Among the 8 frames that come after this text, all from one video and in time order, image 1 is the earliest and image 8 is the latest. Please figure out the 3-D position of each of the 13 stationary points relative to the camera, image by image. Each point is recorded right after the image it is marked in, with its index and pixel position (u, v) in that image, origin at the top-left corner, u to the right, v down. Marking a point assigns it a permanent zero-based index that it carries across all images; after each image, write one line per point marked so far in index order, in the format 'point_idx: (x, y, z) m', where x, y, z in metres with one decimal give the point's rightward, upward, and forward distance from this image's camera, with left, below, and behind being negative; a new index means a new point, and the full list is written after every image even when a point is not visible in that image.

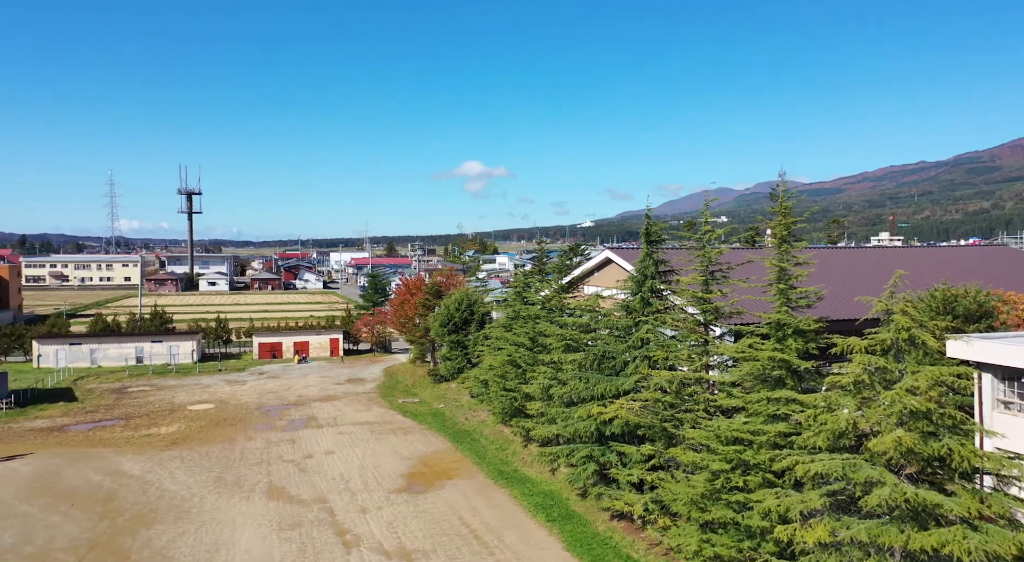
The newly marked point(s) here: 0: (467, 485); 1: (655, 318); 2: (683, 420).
0: (-1.1, -5.1, +15.7) m
1: (+3.0, -0.7, +12.7) m
2: (+3.2, -2.5, +11.5) m
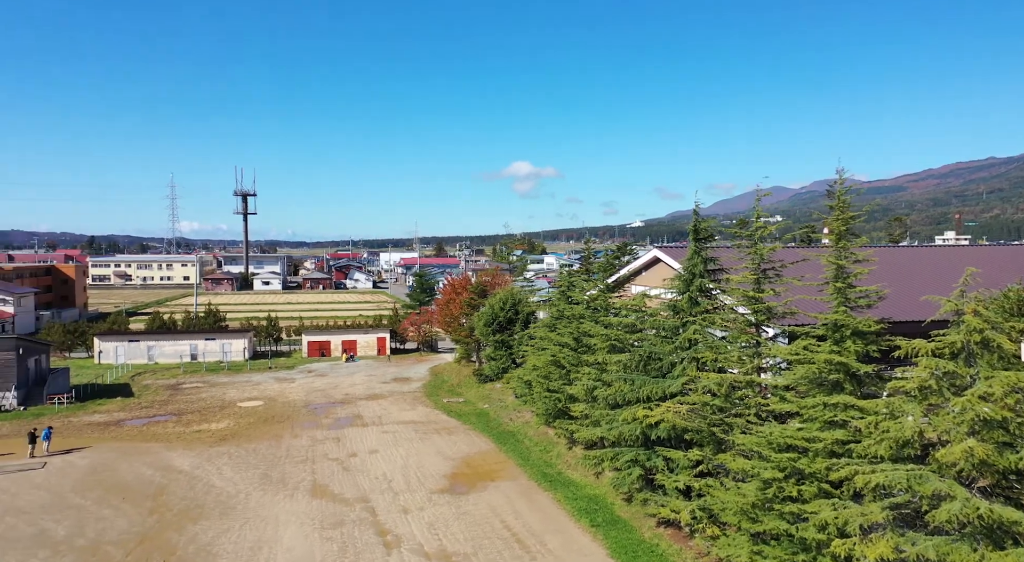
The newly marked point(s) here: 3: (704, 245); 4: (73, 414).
0: (0.0, -5.1, +15.5) m
1: (+3.8, -0.7, +12.2) m
2: (+3.9, -2.5, +11.0) m
3: (+3.9, +0.8, +12.8) m
4: (-14.0, -4.2, +19.7) m
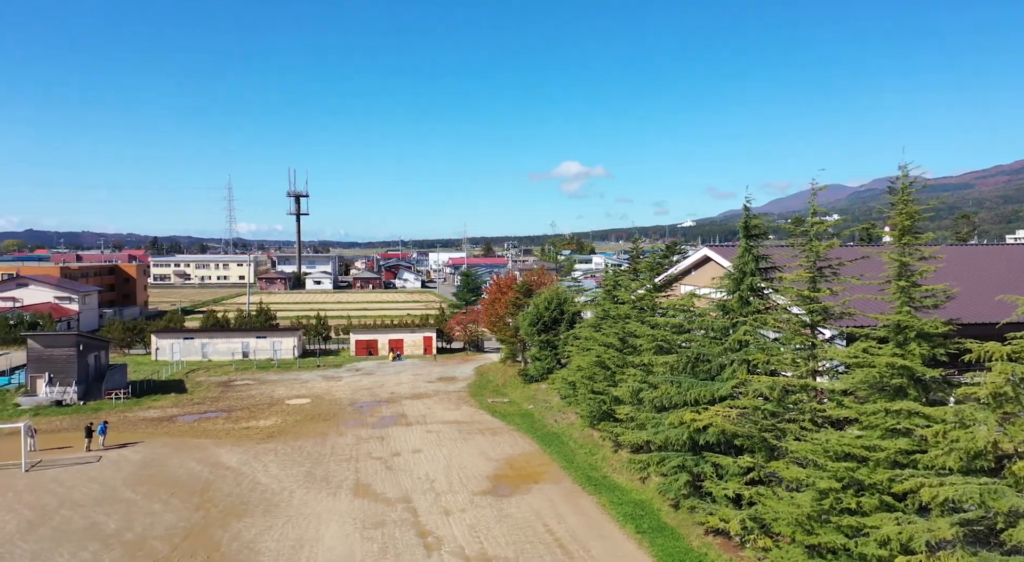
0: (+1.0, -5.1, +15.2) m
1: (+4.5, -0.7, +11.6) m
2: (+4.6, -2.5, +10.4) m
3: (+4.7, +0.8, +12.2) m
4: (-12.6, -4.2, +20.4) m
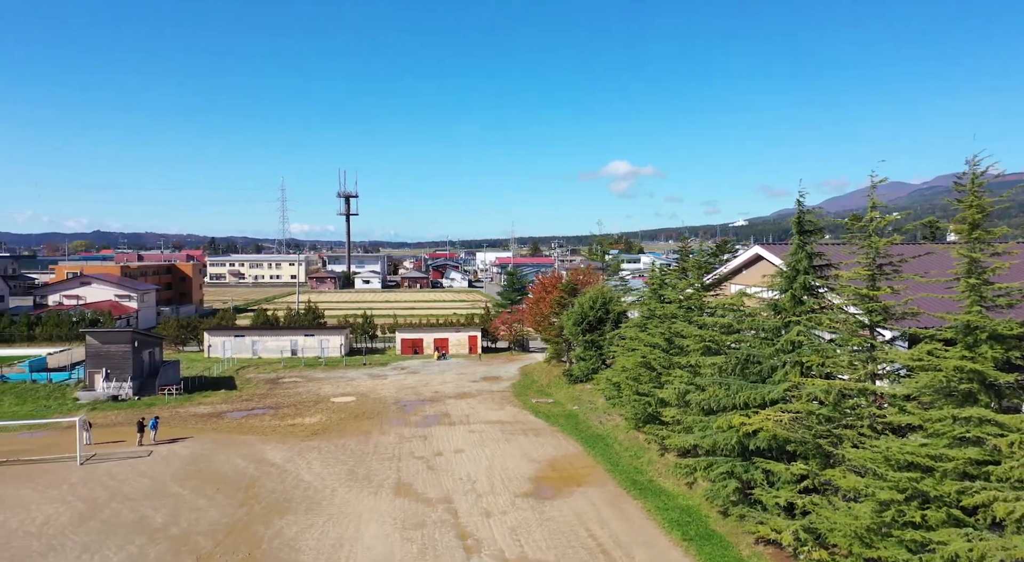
0: (+2.0, -5.0, +14.8) m
1: (+5.2, -0.7, +11.0) m
2: (+5.2, -2.5, +9.8) m
3: (+5.5, +0.8, +11.5) m
4: (-11.2, -4.2, +21.1) m
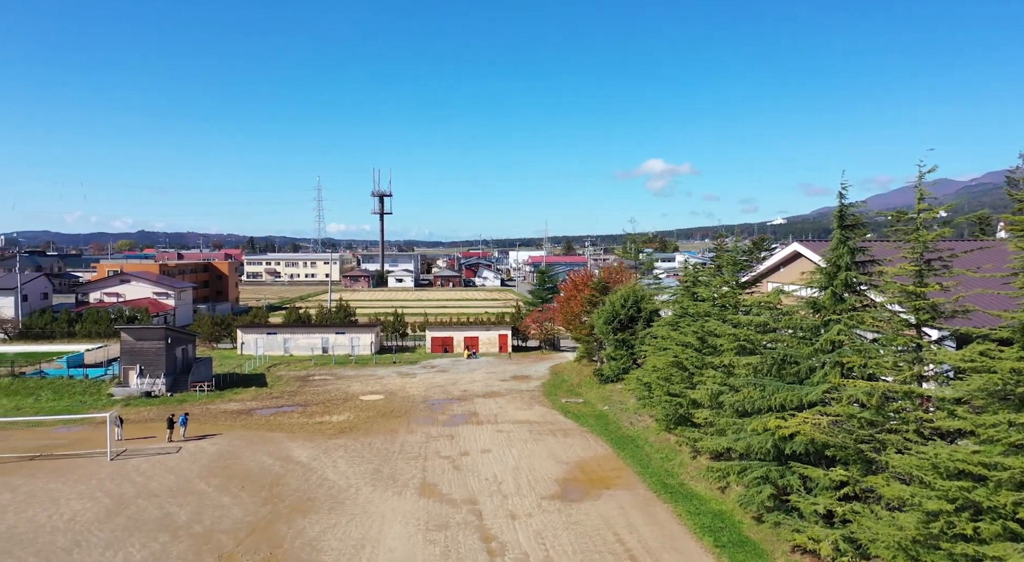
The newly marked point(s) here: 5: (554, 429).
0: (+2.6, -5.0, +14.3) m
1: (+5.6, -0.6, +10.3) m
2: (+5.5, -2.4, +9.2) m
3: (+5.9, +0.9, +10.9) m
4: (-10.2, -4.1, +21.3) m
5: (+1.3, -4.6, +19.4) m
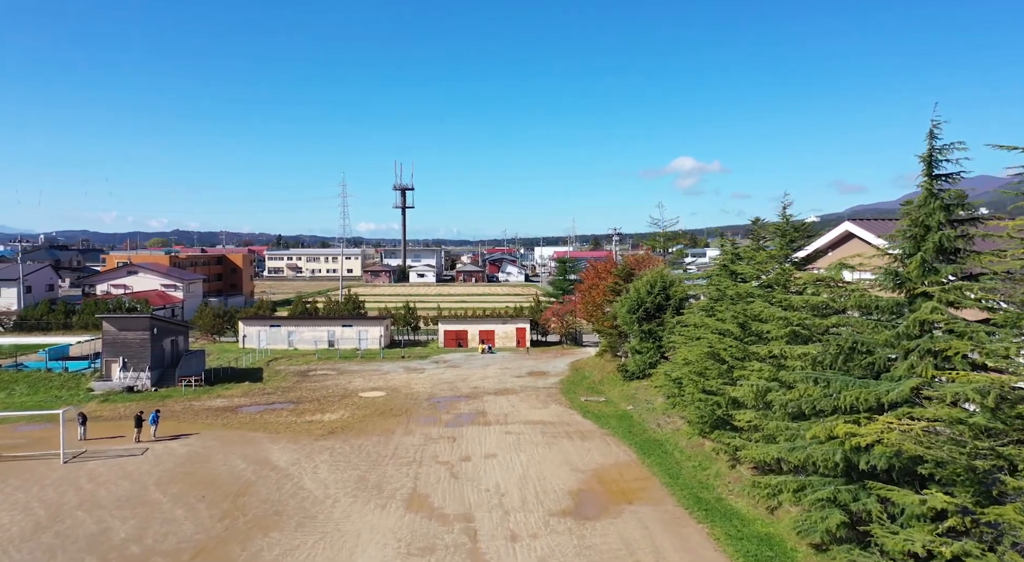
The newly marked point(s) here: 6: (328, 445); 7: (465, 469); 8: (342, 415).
0: (+2.7, -4.5, +12.0) m
1: (+5.5, -0.1, +7.9) m
2: (+5.4, -1.9, +6.7) m
3: (+5.8, +1.3, +8.4) m
4: (-9.9, -3.6, +19.5) m
5: (+1.6, -4.1, +17.1) m
6: (-4.6, -4.1, +15.5) m
7: (-1.1, -4.3, +14.2) m
8: (-5.0, -3.9, +18.3) m
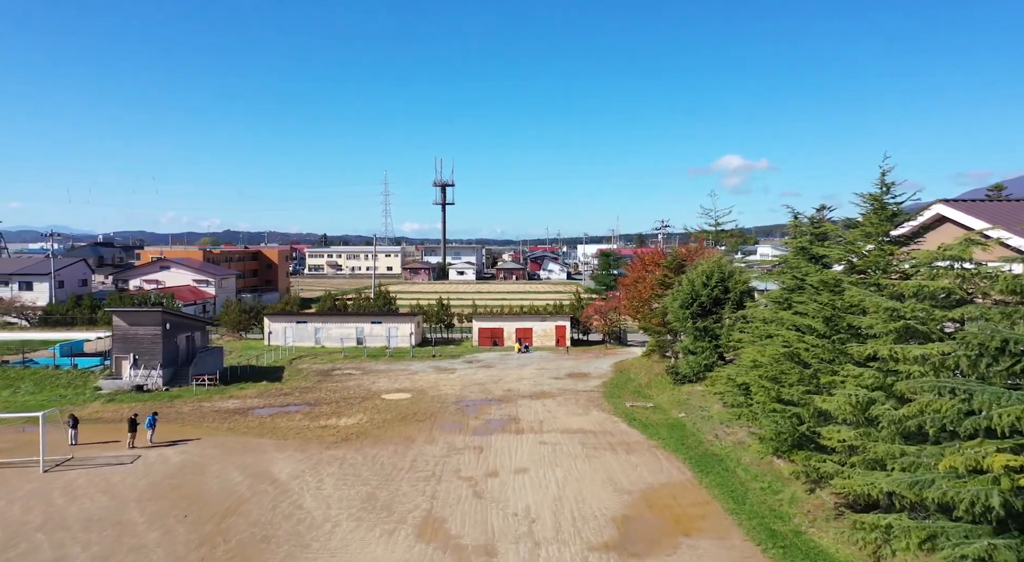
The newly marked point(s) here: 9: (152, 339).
0: (+3.1, -4.2, +9.8) m
1: (+5.7, +0.1, +5.4) m
2: (+5.5, -1.7, +4.3) m
3: (+6.0, +1.6, +5.9) m
4: (-8.8, -3.4, +18.1) m
5: (+2.4, -3.8, +14.9) m
6: (-3.8, -3.8, +13.7) m
7: (-0.4, -4.0, +12.2) m
8: (-4.1, -3.7, +16.6) m
9: (-11.0, -1.8, +18.9) m
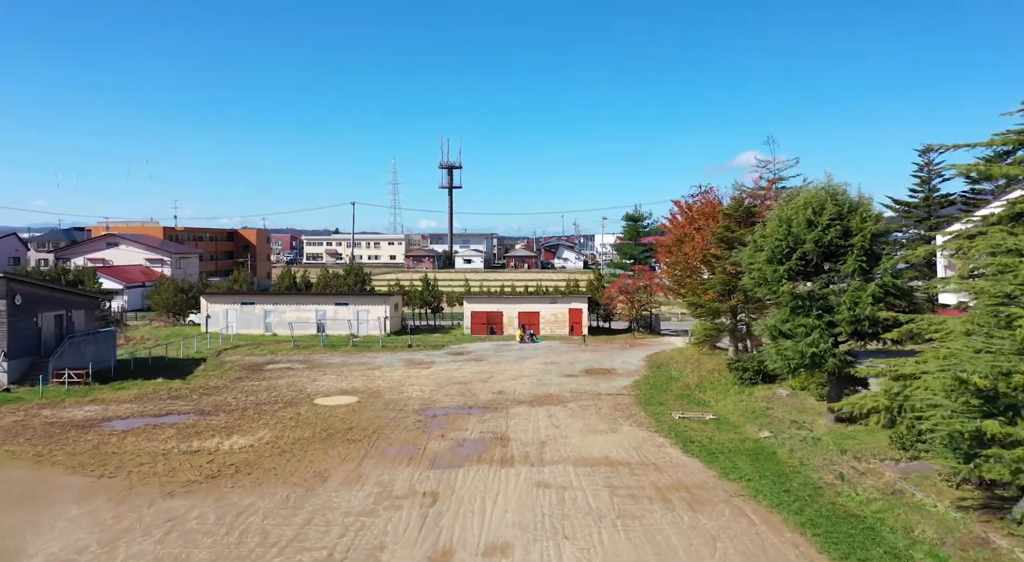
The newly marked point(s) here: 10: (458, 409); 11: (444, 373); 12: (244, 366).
0: (+2.7, -3.3, +3.6) m
1: (+5.2, +1.0, -0.8) m
2: (+4.9, -0.8, -1.9) m
3: (+5.5, +2.5, -0.3) m
4: (-9.0, -2.4, +12.3) m
5: (+2.2, -2.9, +8.8) m
6: (-4.1, -2.8, +7.8) m
7: (-0.8, -3.1, +6.2) m
8: (-4.3, -2.7, +10.6) m
9: (-11.1, -0.8, +13.1) m
10: (-1.1, -2.7, +12.9) m
11: (-1.8, -2.4, +16.5) m
12: (-7.1, -2.3, +16.6) m
